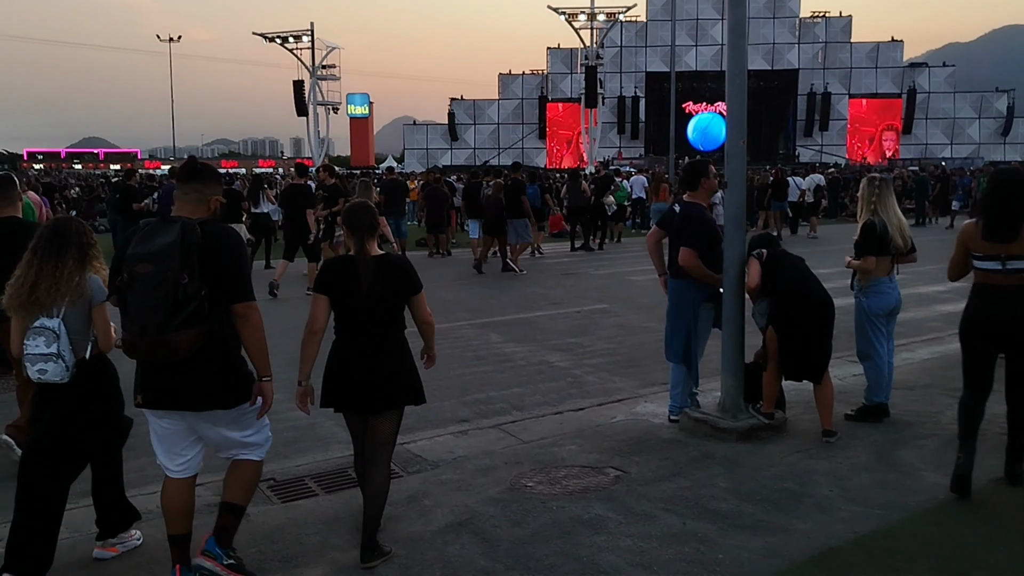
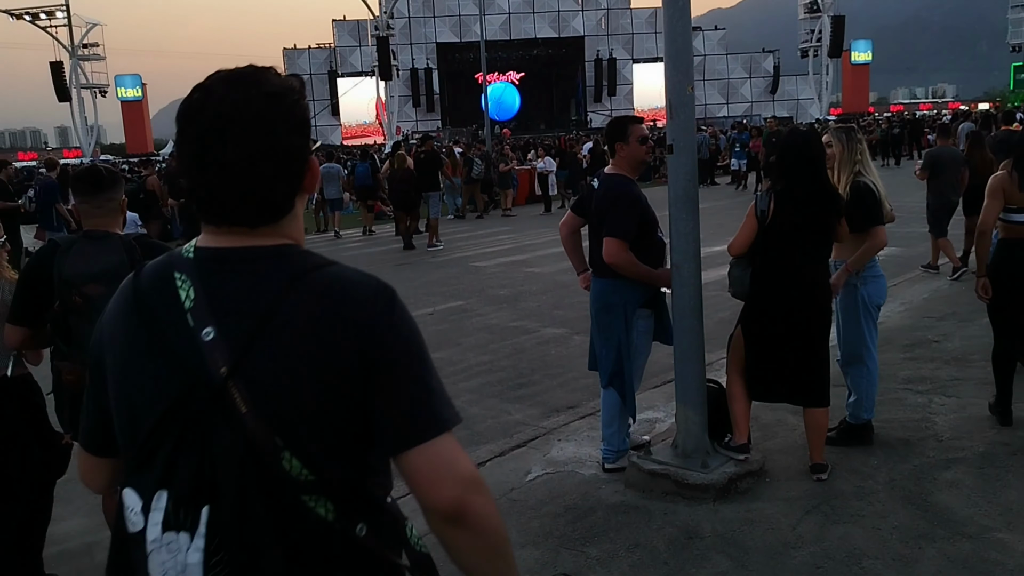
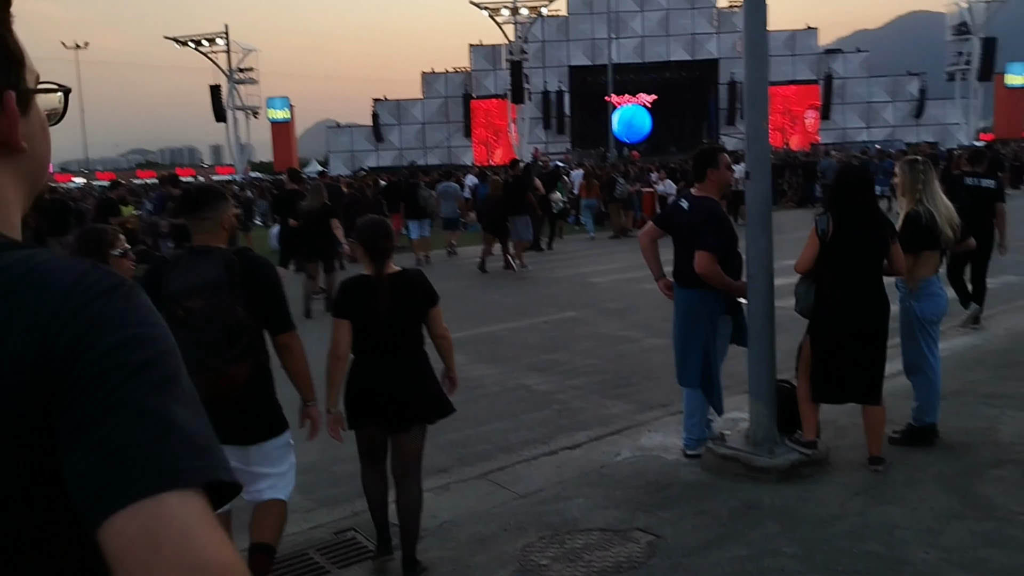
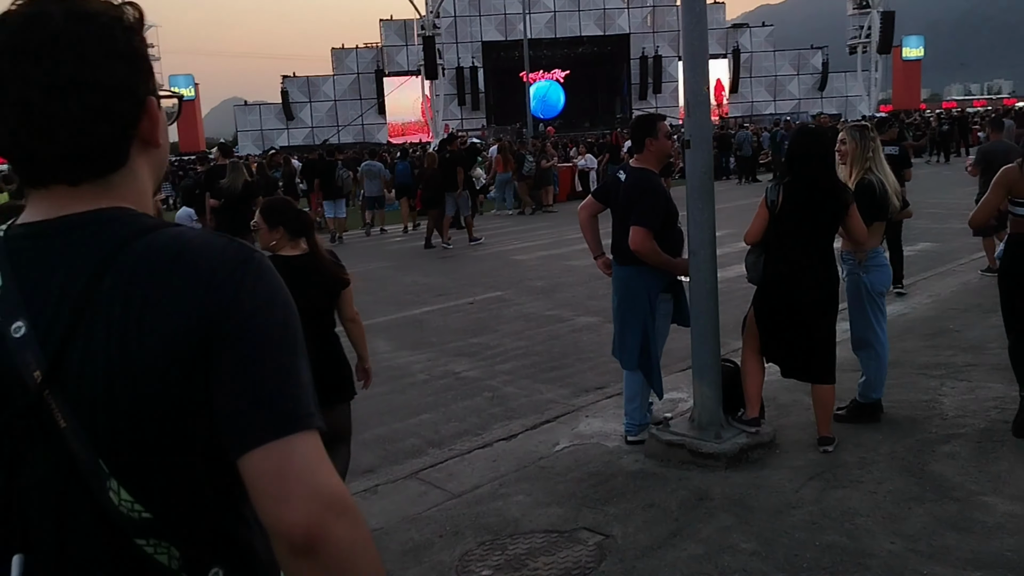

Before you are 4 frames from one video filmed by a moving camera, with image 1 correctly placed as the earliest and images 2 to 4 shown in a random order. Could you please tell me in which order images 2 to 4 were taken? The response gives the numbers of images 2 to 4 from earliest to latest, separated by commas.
3, 4, 2
